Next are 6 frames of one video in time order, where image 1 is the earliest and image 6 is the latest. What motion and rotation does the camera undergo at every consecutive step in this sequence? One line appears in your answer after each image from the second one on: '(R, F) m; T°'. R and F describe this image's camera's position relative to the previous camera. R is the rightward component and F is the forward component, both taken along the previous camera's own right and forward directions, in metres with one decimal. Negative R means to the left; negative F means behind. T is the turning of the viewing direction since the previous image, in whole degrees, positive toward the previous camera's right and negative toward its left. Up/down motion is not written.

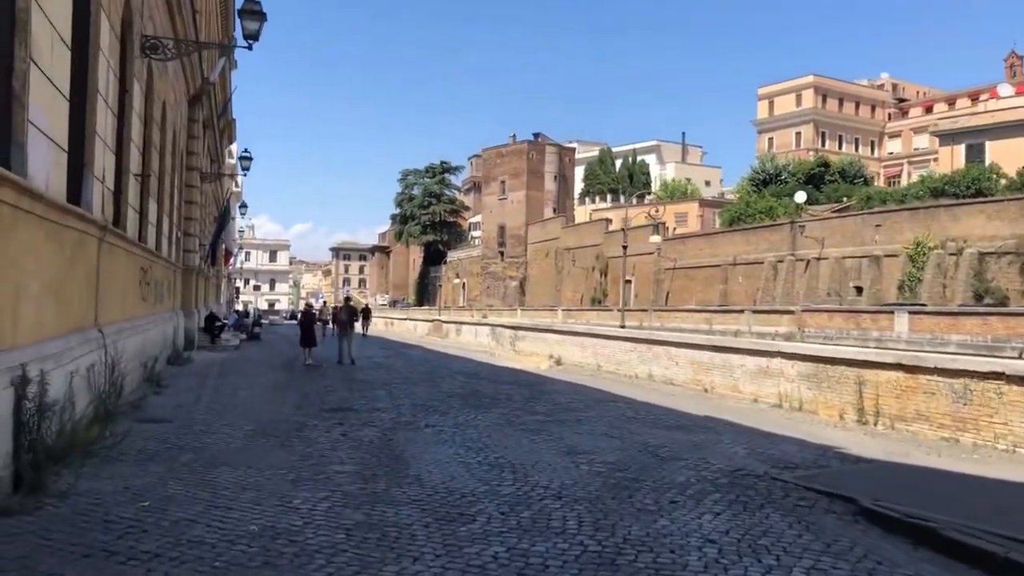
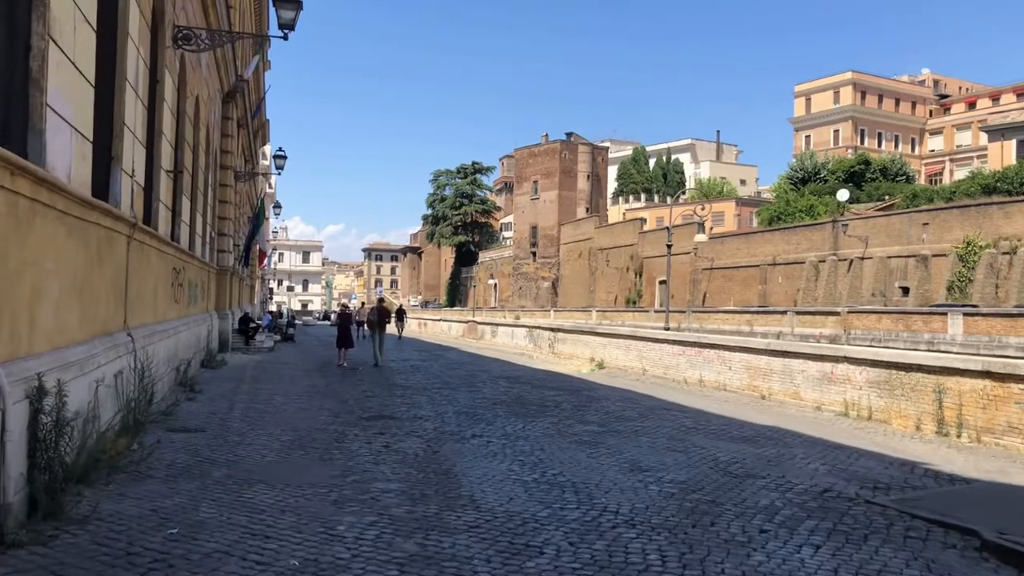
(-0.2, +0.7) m; -2°
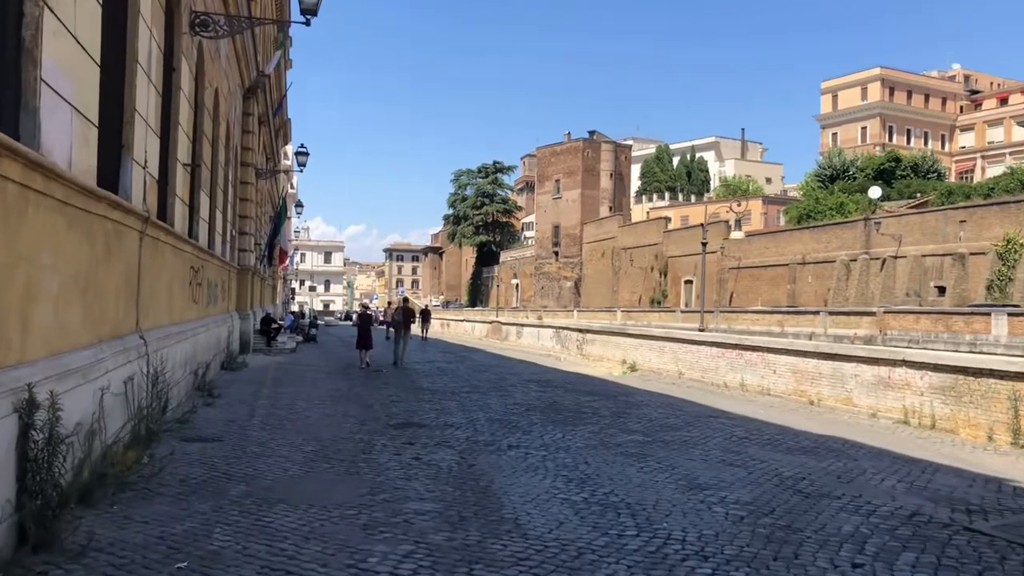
(-0.2, +0.7) m; -1°
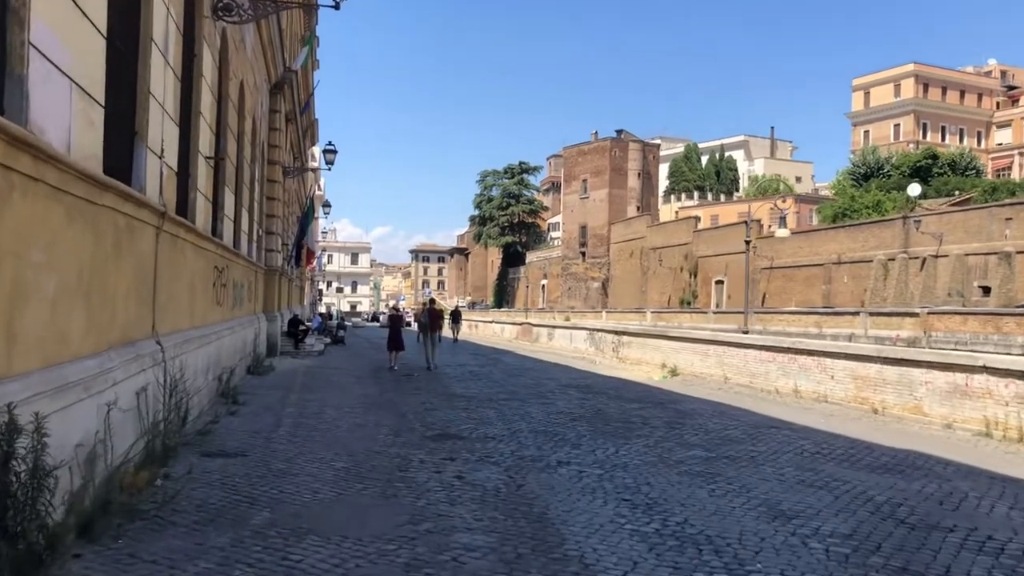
(-0.2, +0.8) m; -2°
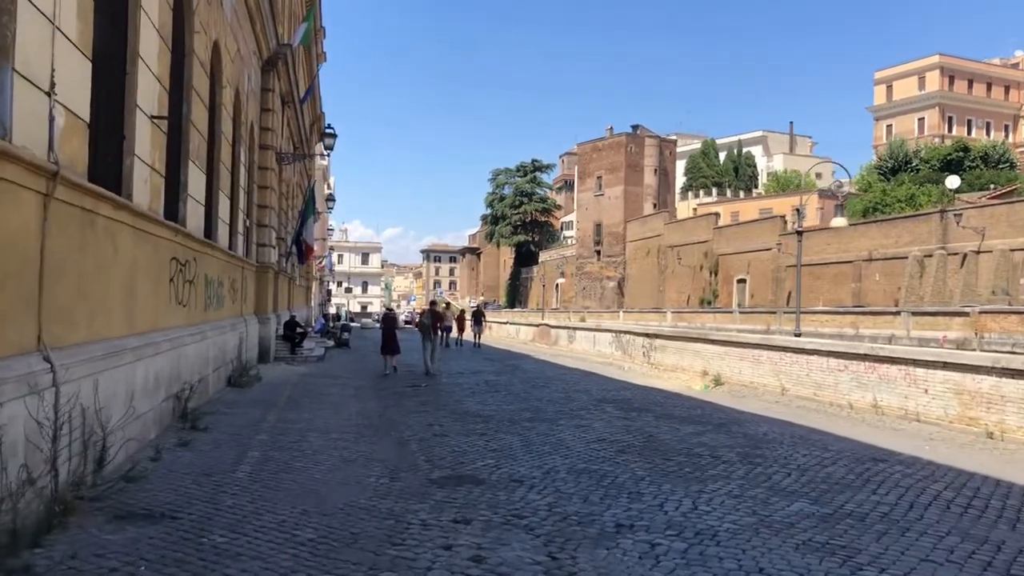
(-0.2, +2.4) m; -1°
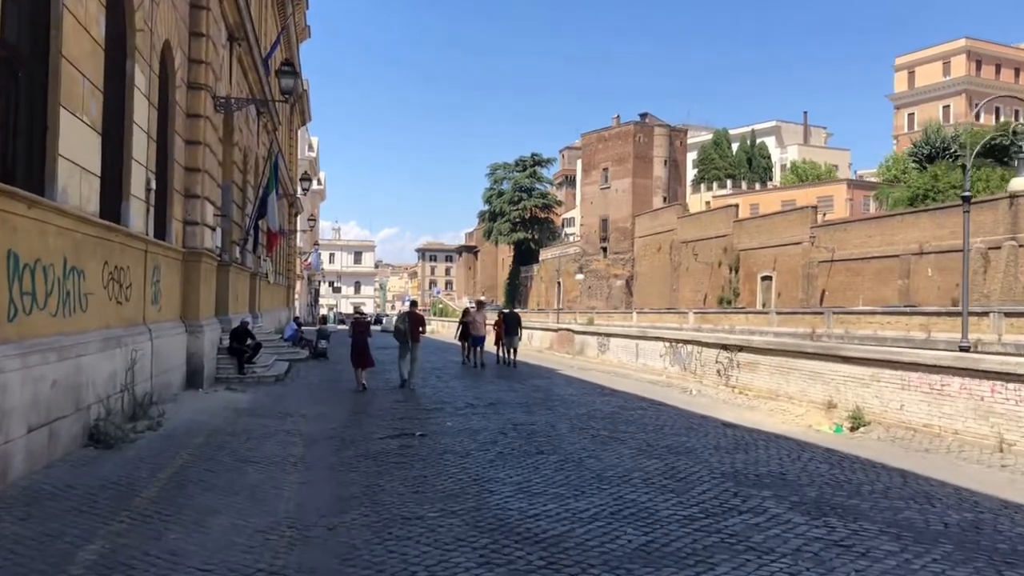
(-0.6, +5.8) m; 0°
